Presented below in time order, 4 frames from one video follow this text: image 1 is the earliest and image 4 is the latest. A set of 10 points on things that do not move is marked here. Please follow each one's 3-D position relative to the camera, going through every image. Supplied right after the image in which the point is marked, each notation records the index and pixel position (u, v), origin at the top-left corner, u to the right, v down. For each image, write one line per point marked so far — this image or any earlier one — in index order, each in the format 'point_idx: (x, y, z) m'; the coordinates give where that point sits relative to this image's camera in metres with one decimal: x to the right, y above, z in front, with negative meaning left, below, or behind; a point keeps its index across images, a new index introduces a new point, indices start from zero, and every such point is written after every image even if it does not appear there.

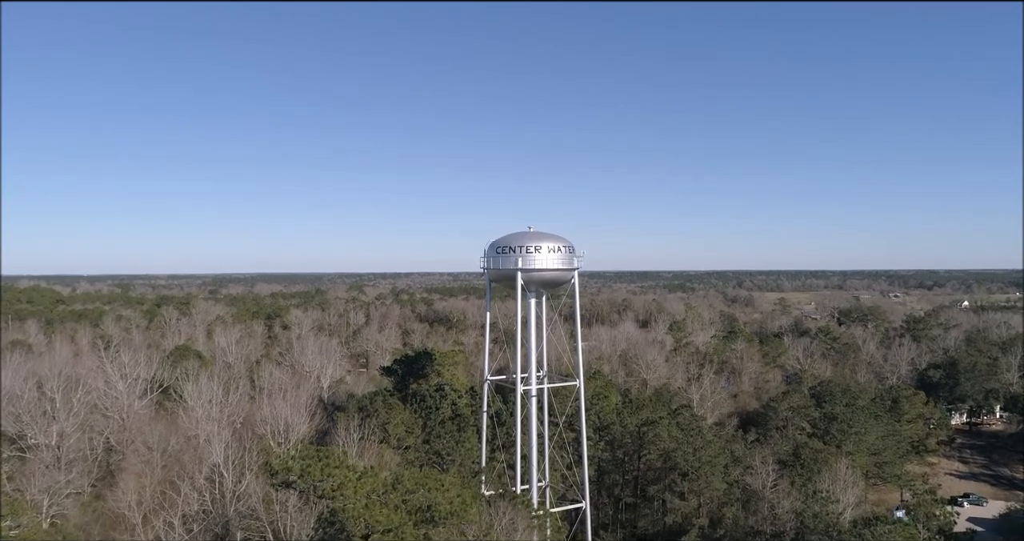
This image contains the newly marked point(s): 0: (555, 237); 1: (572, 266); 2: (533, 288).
0: (+1.4, +1.1, +19.5) m
1: (+1.9, +0.1, +19.6) m
2: (+0.7, -0.6, +19.8) m
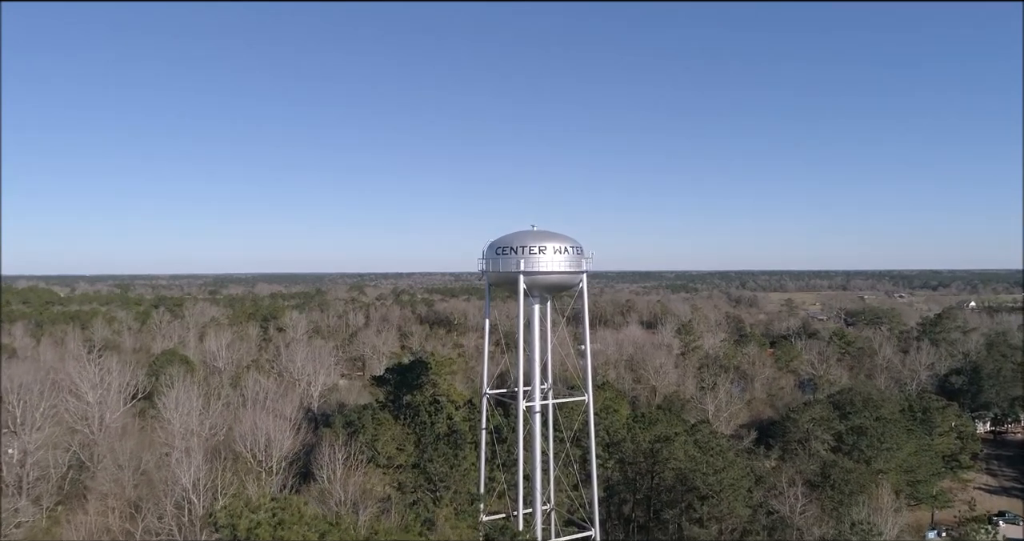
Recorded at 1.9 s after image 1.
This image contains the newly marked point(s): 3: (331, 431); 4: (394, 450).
0: (+1.4, +1.0, +17.7) m
1: (+2.0, +0.1, +17.7) m
2: (+0.7, -0.6, +18.0) m
3: (-5.9, -5.3, +19.9) m
4: (-3.7, -5.7, +19.2) m
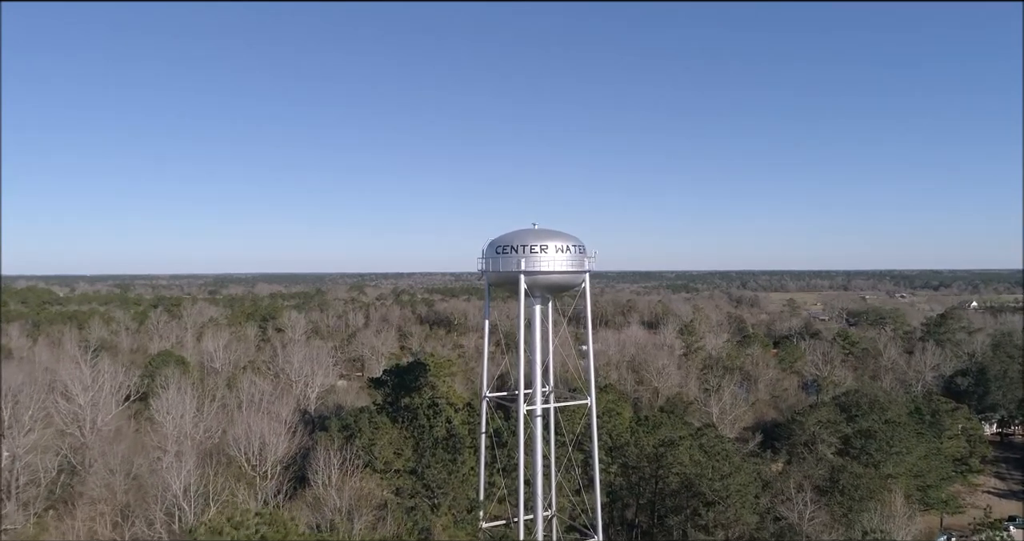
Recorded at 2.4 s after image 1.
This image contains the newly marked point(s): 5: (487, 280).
0: (+1.4, +1.0, +17.2) m
1: (+2.0, +0.1, +17.2) m
2: (+0.7, -0.6, +17.5) m
3: (-5.9, -5.2, +19.4) m
4: (-3.7, -5.7, +18.7) m
5: (-0.7, -0.3, +17.9) m
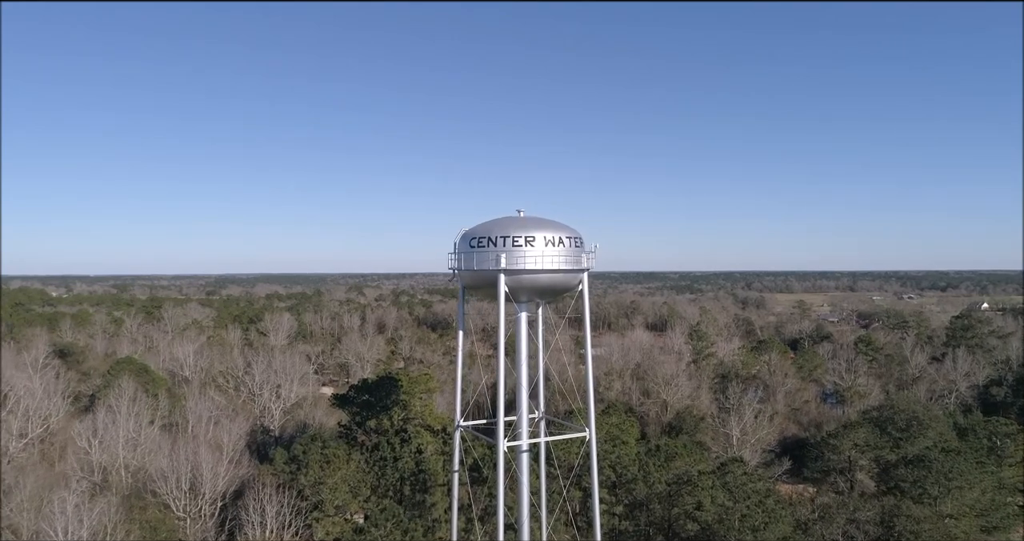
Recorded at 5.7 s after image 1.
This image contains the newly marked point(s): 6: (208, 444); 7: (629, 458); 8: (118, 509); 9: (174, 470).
0: (+1.0, +1.0, +13.7) m
1: (+1.5, +0.1, +13.8) m
2: (+0.3, -0.6, +14.1) m
3: (-6.4, -5.2, +16.0) m
4: (-4.2, -5.6, +15.3) m
5: (-1.2, -0.2, +14.5) m
6: (-9.3, -5.3, +18.6) m
7: (+3.4, -5.5, +18.4) m
8: (-10.1, -6.1, +15.6) m
9: (-9.1, -5.4, +16.5) m
